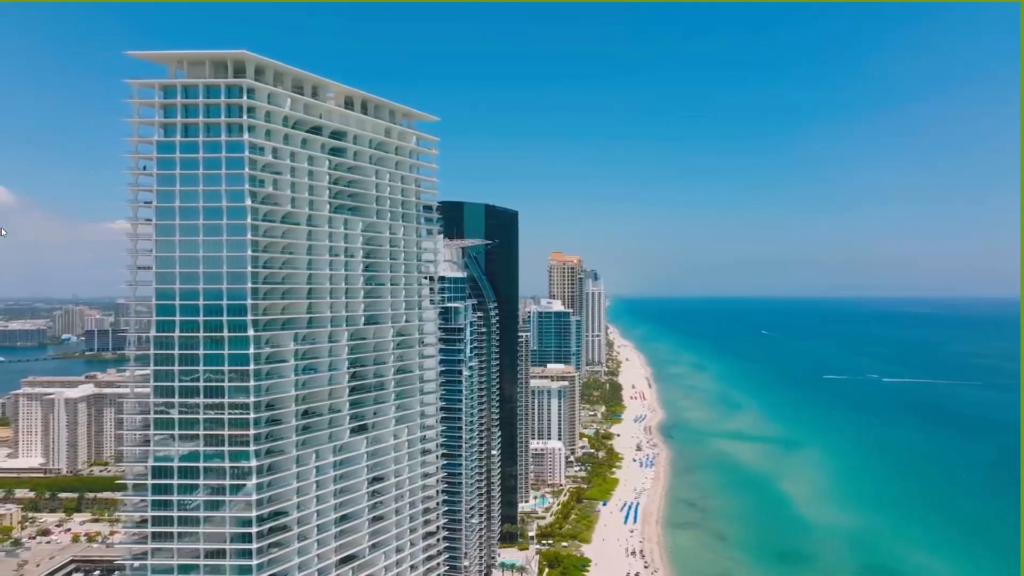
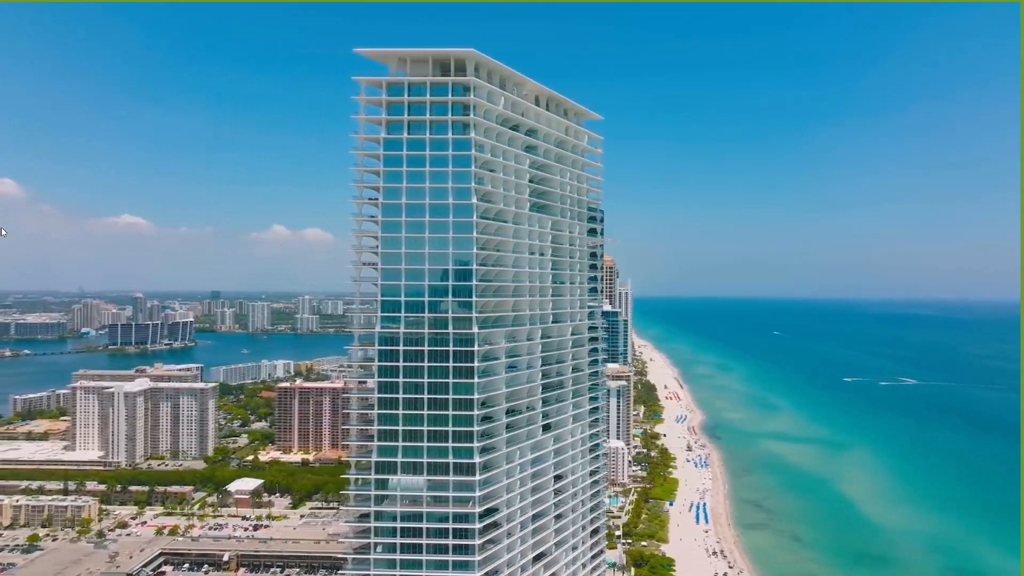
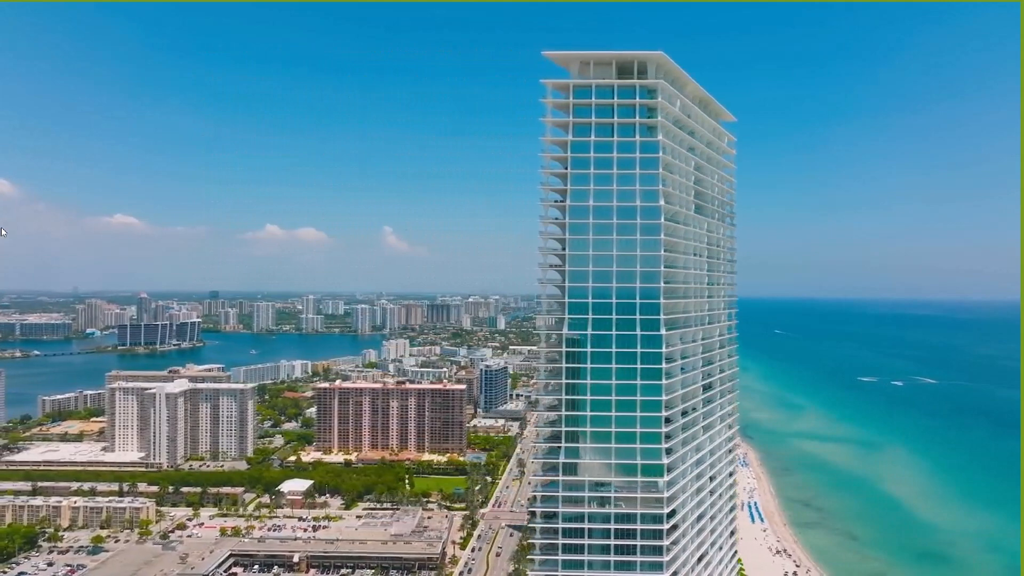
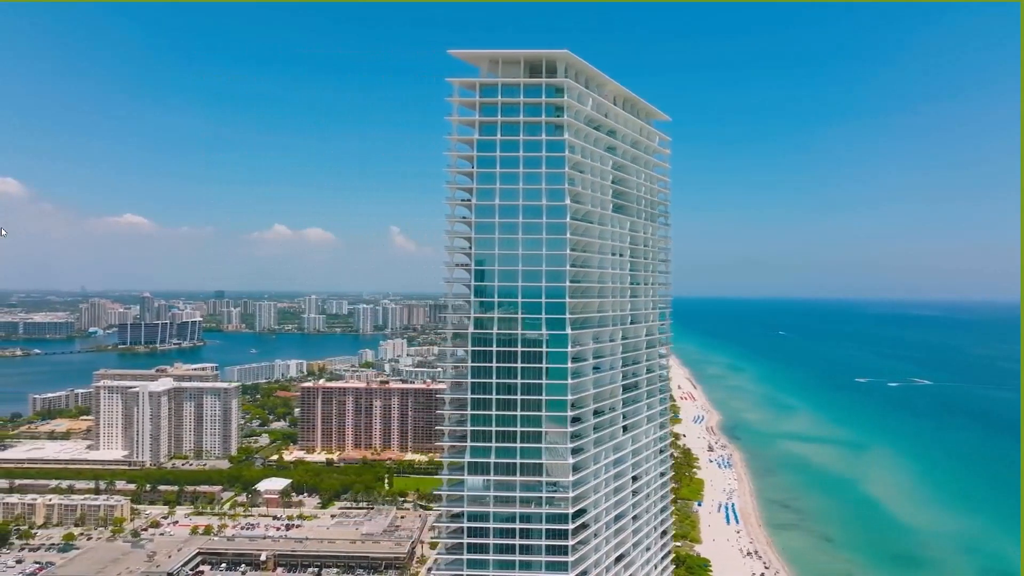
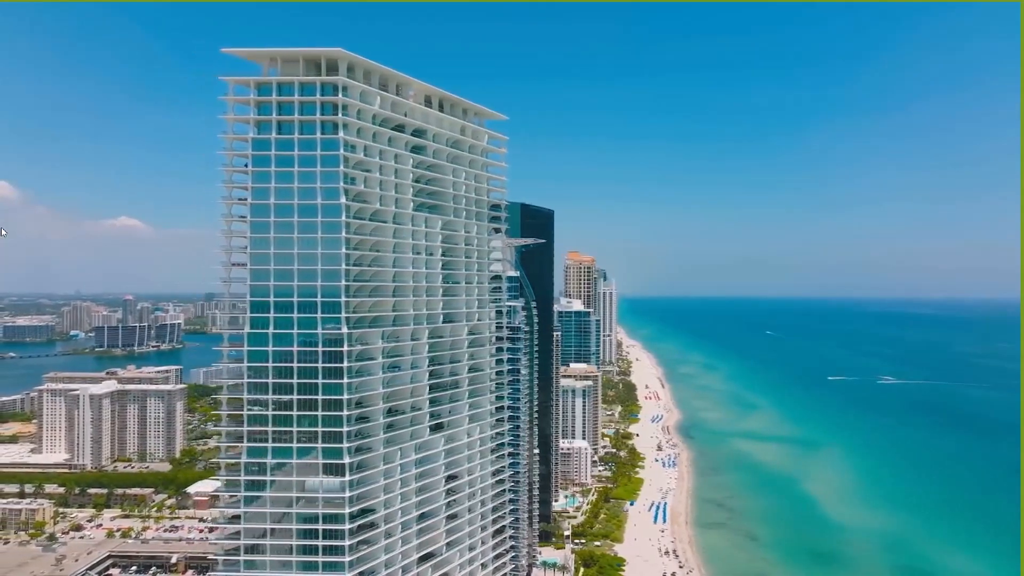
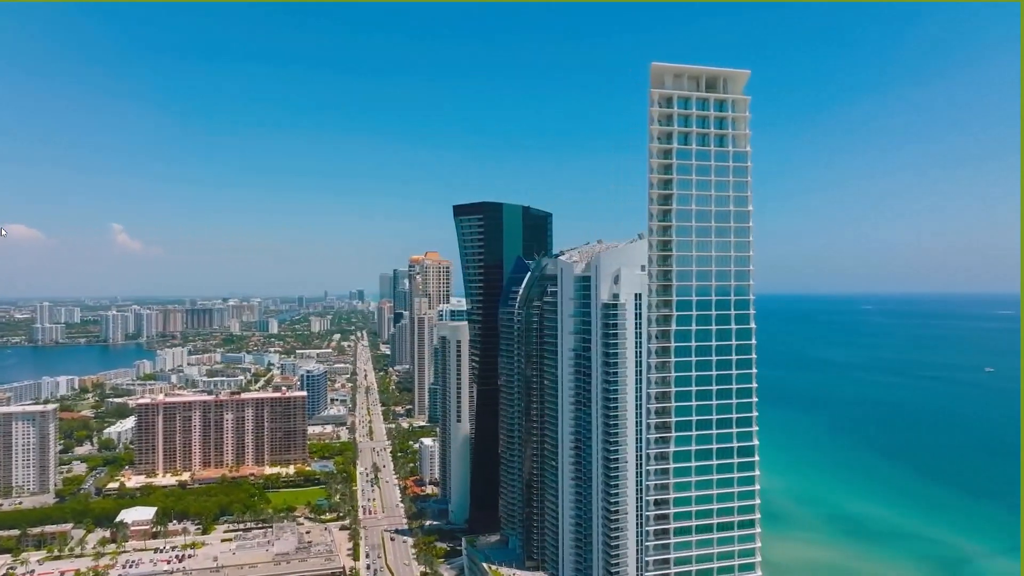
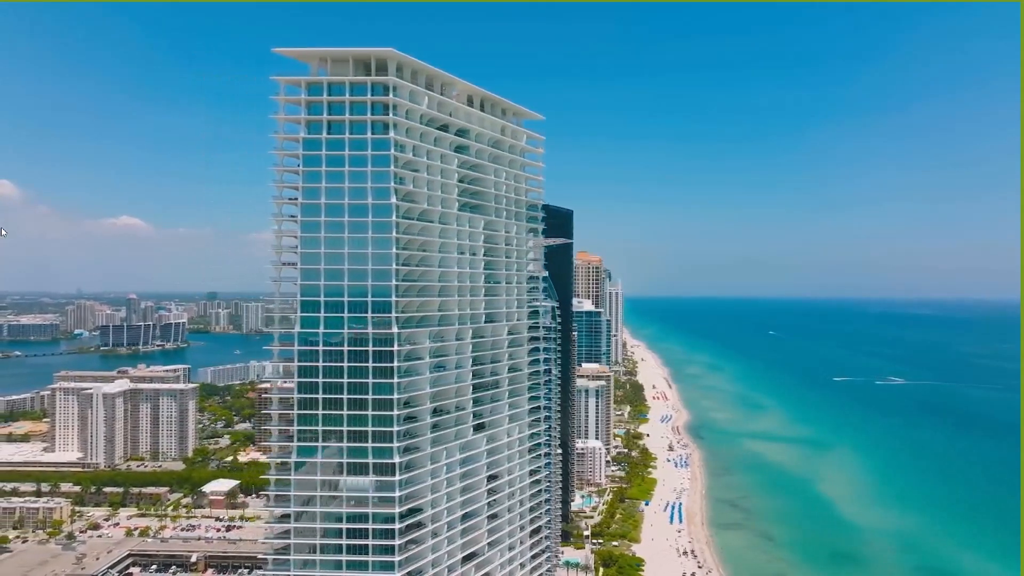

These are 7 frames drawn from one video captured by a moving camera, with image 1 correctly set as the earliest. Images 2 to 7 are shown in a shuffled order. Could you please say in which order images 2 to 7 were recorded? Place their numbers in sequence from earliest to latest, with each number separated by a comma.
5, 7, 2, 4, 3, 6
